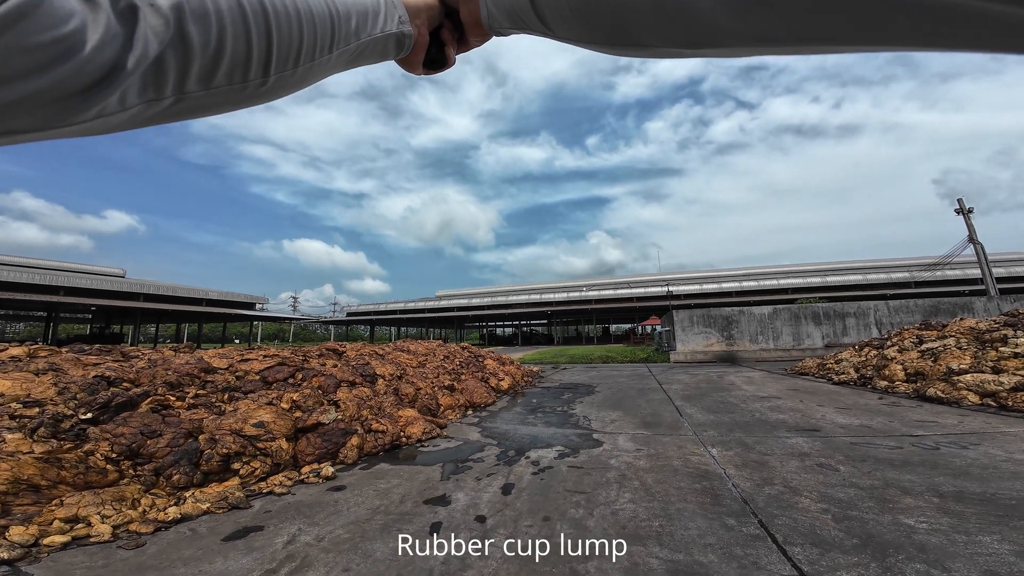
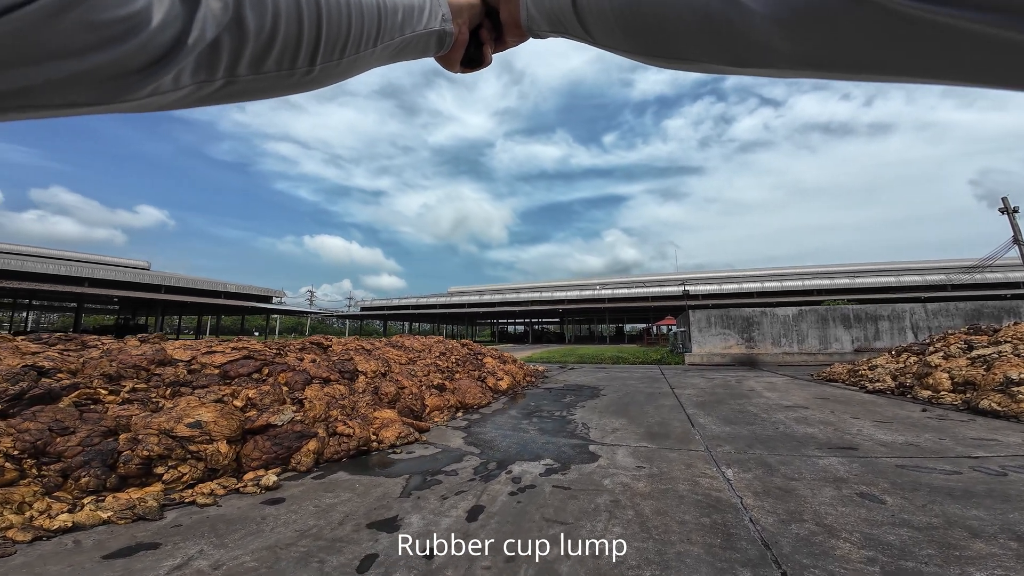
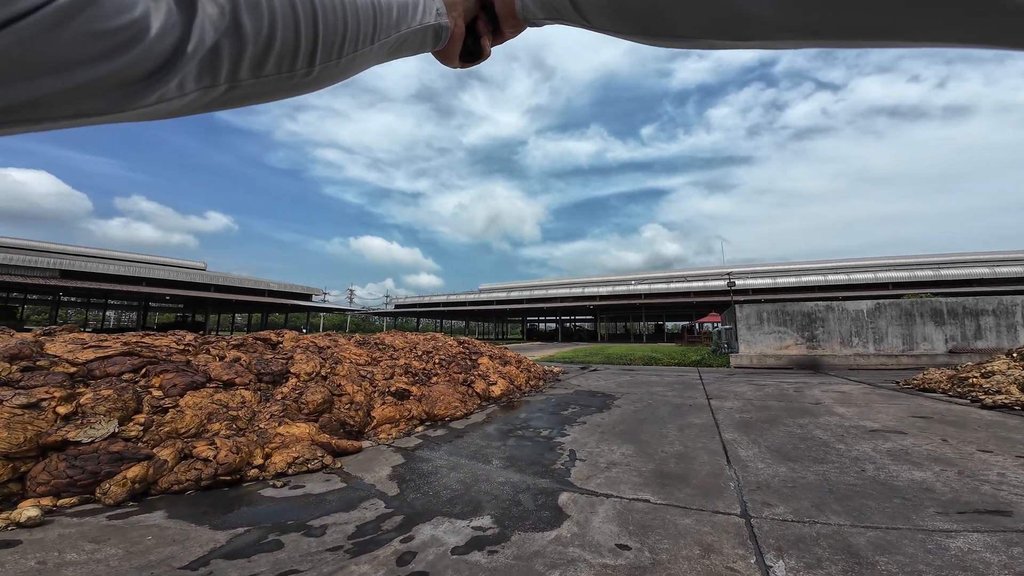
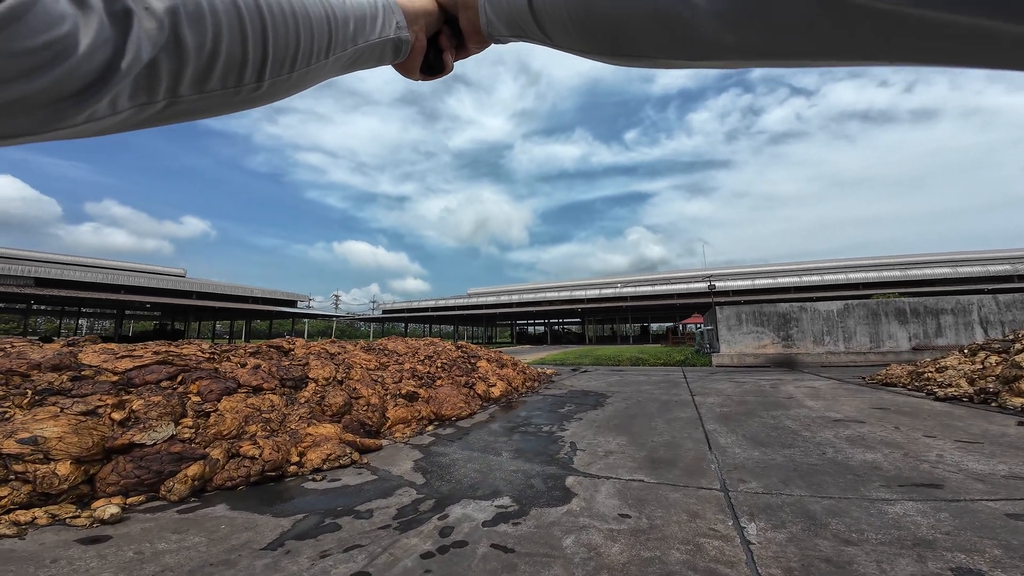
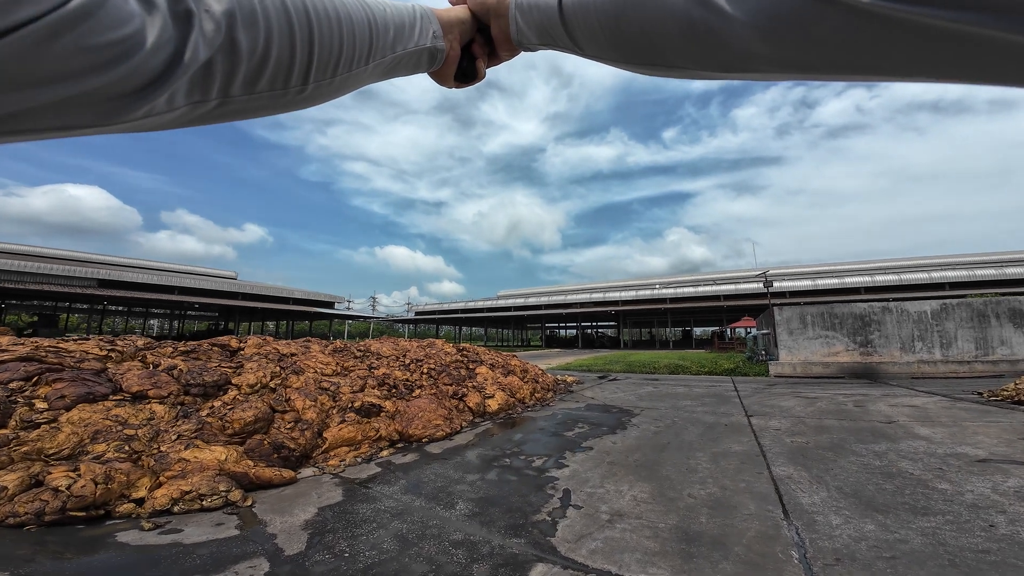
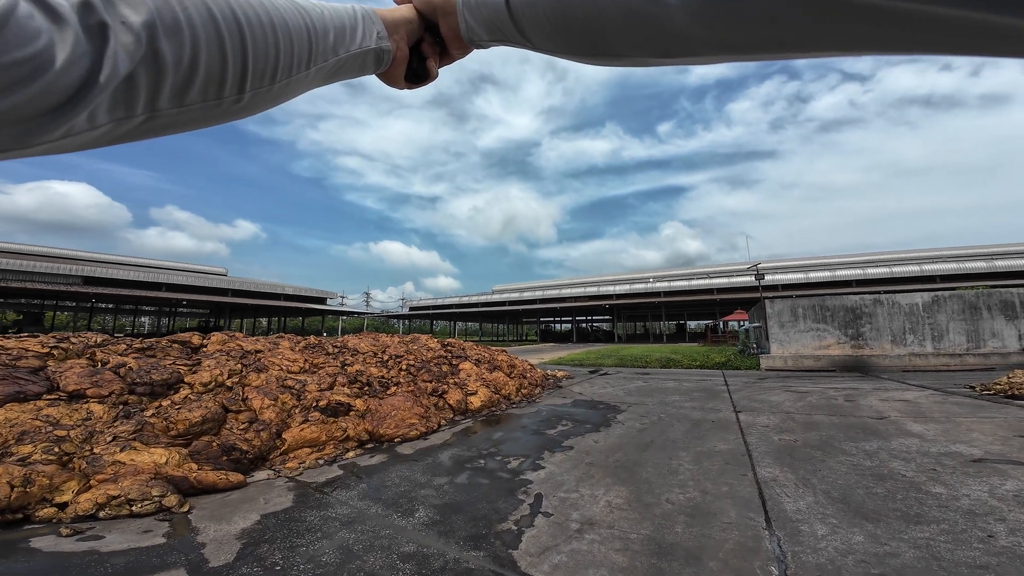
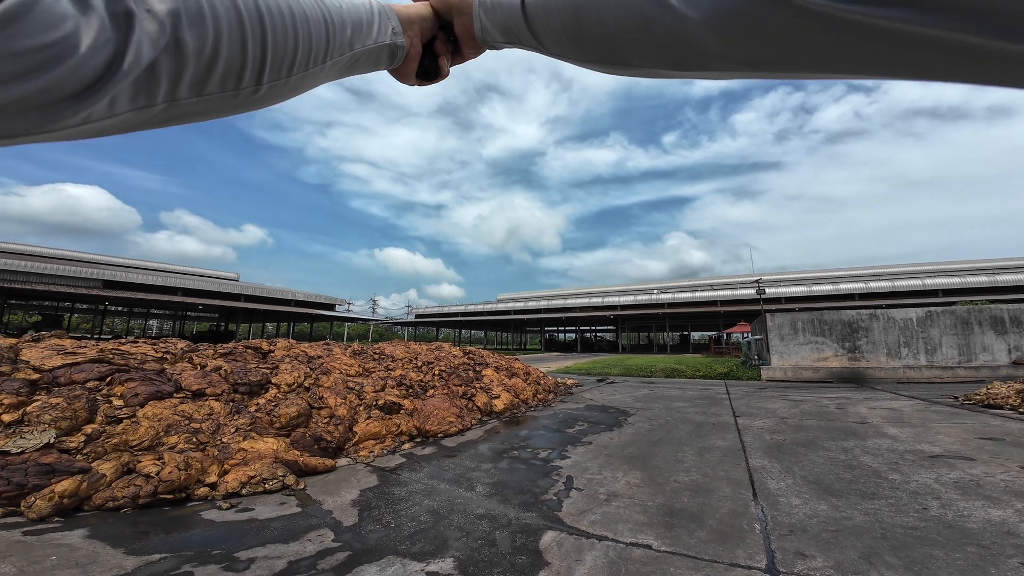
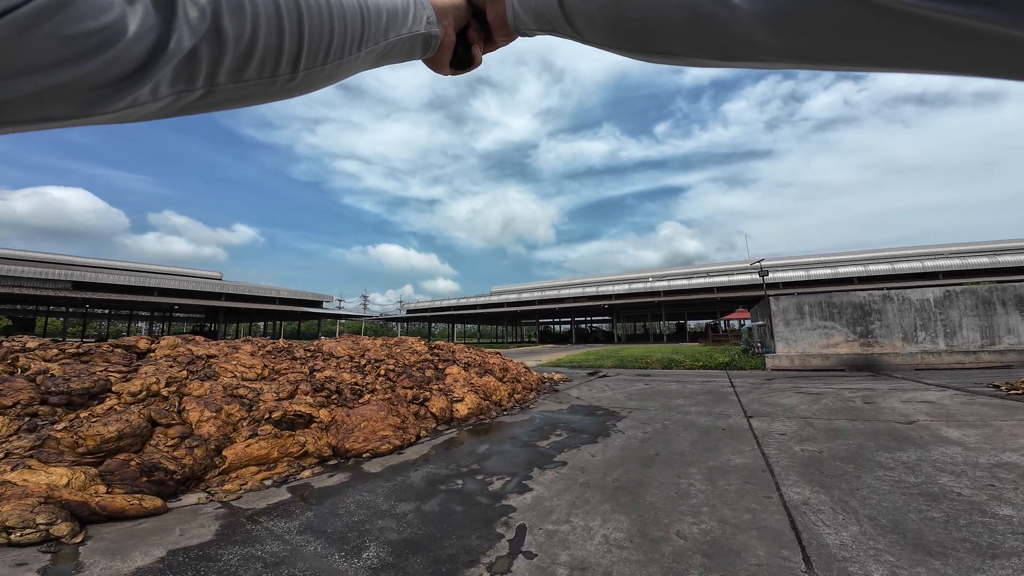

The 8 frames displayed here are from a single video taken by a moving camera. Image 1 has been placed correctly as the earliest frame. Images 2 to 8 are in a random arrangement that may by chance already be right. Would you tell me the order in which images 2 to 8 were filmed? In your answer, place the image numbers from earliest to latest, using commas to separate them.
2, 4, 3, 7, 5, 6, 8
